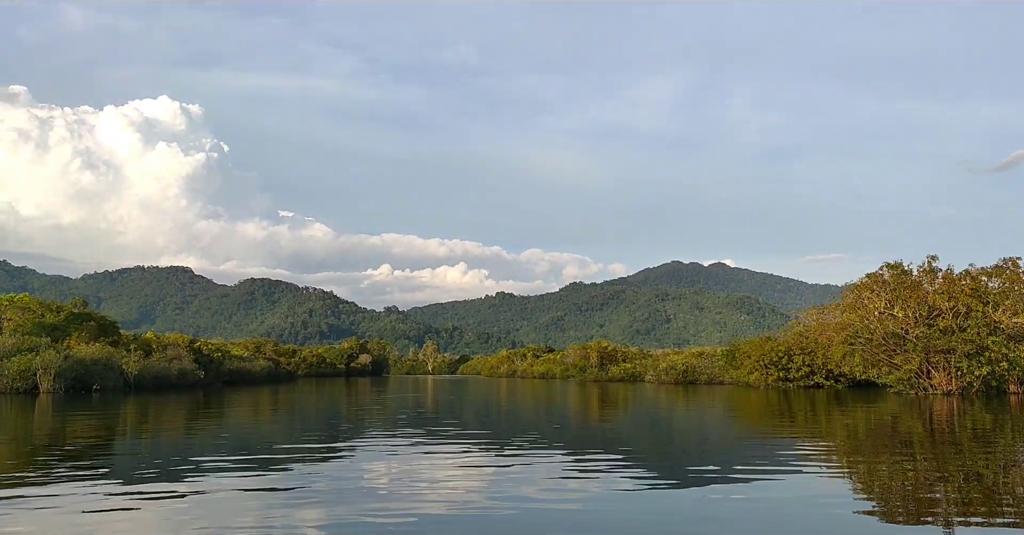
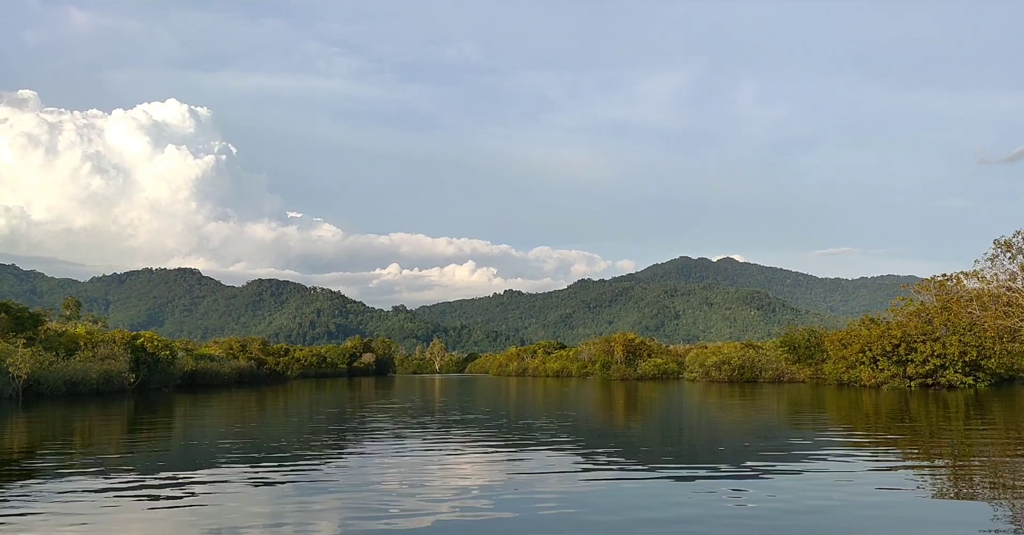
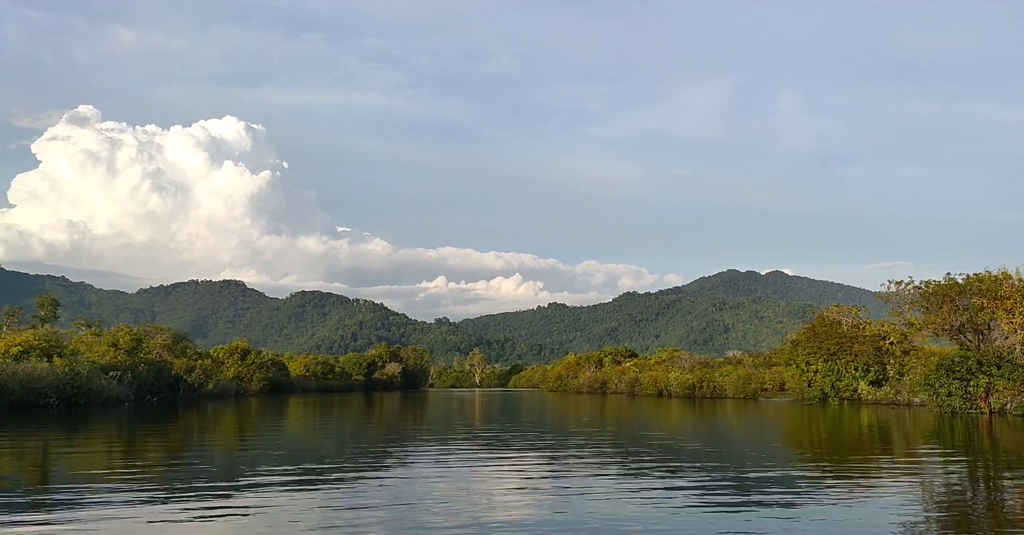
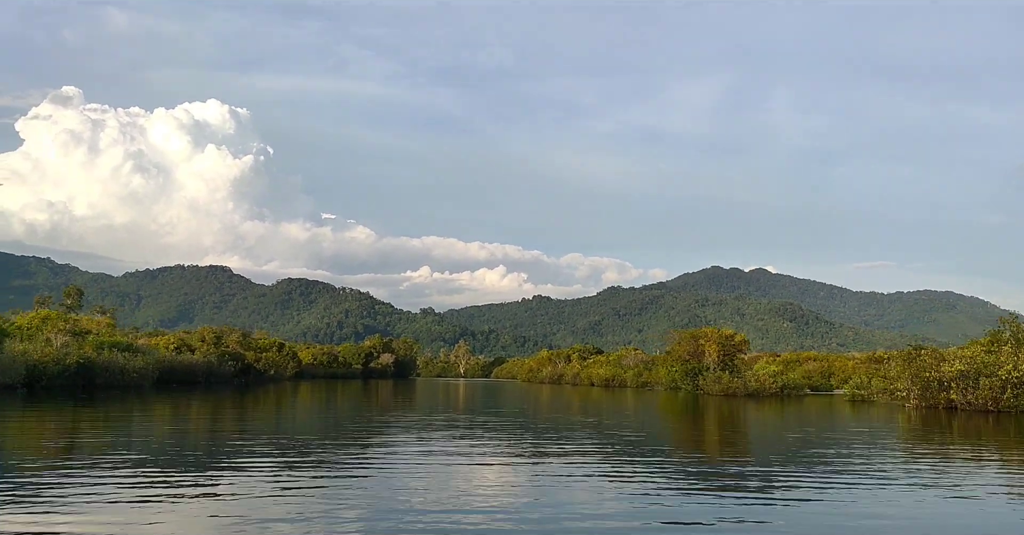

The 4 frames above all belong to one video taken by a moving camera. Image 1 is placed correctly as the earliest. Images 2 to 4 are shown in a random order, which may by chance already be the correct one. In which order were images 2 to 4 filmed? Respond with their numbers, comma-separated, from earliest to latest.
2, 4, 3
